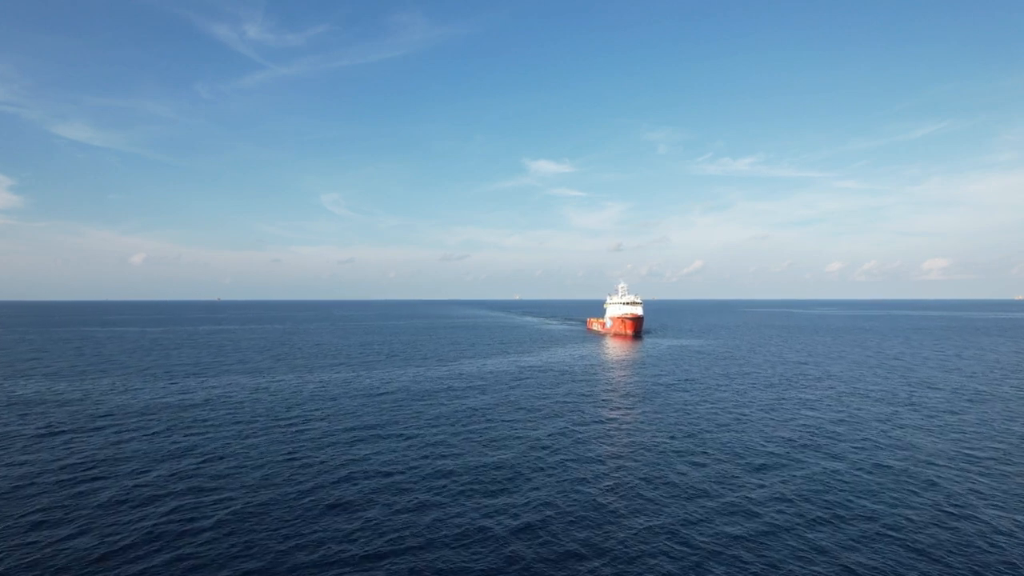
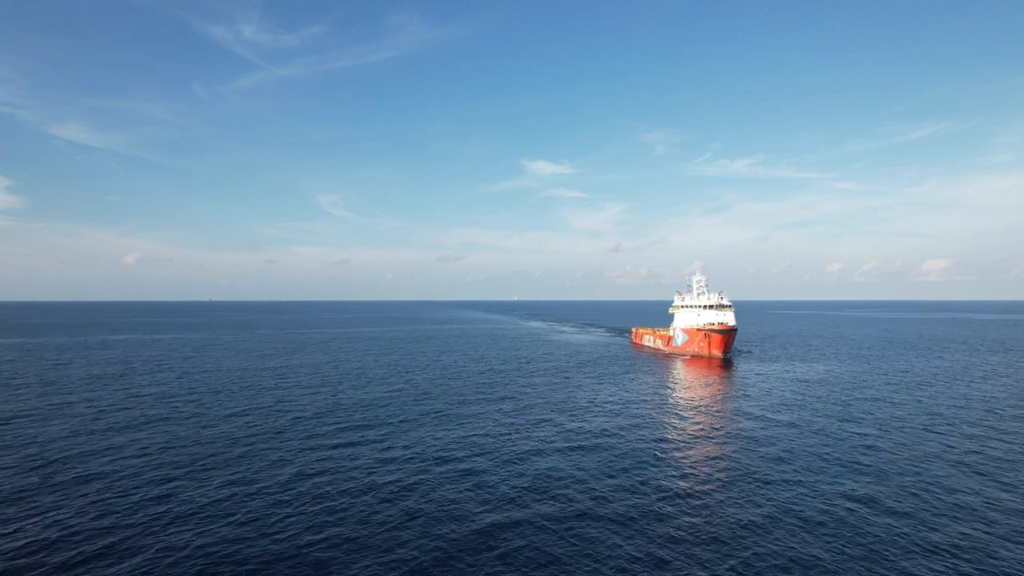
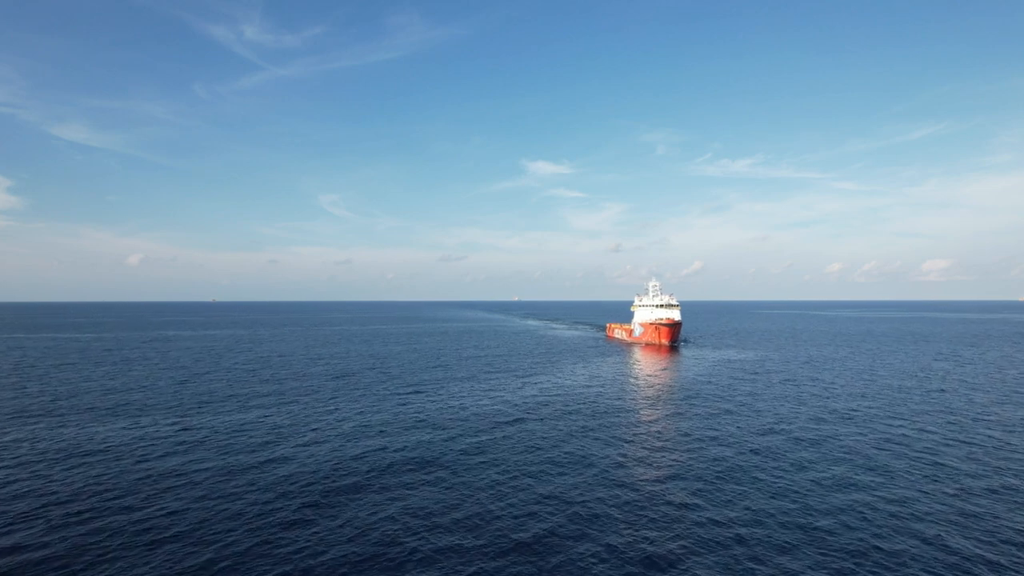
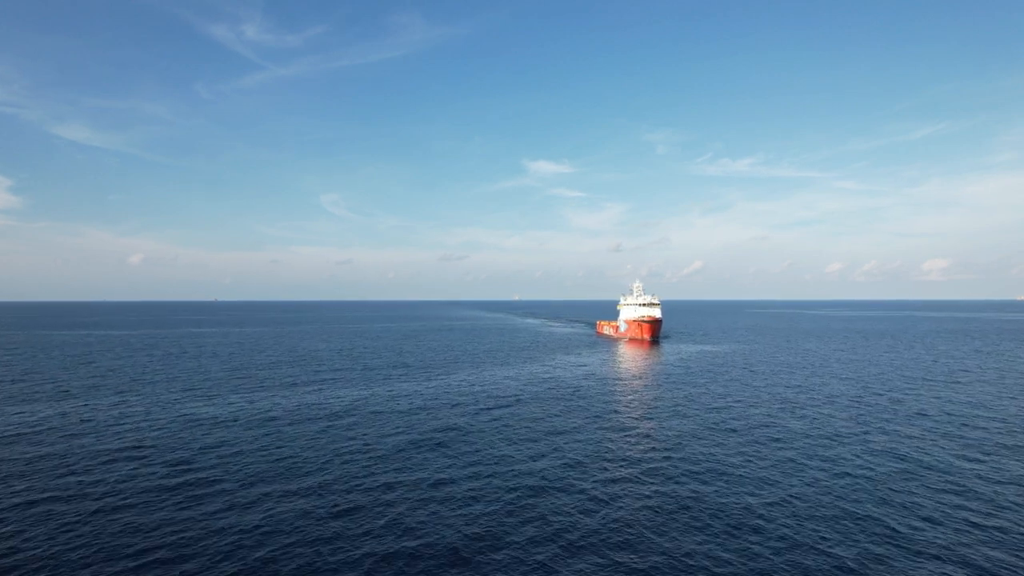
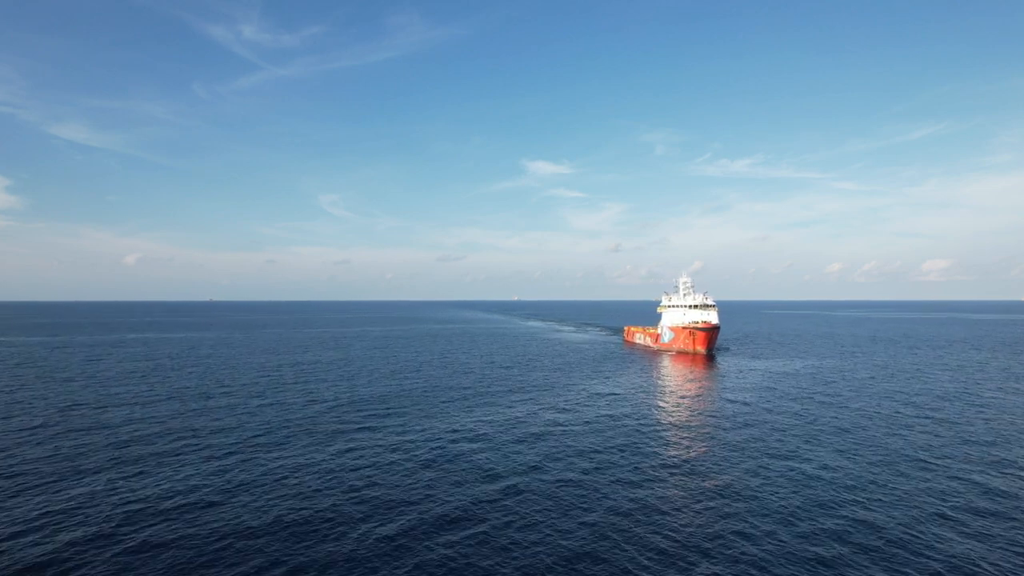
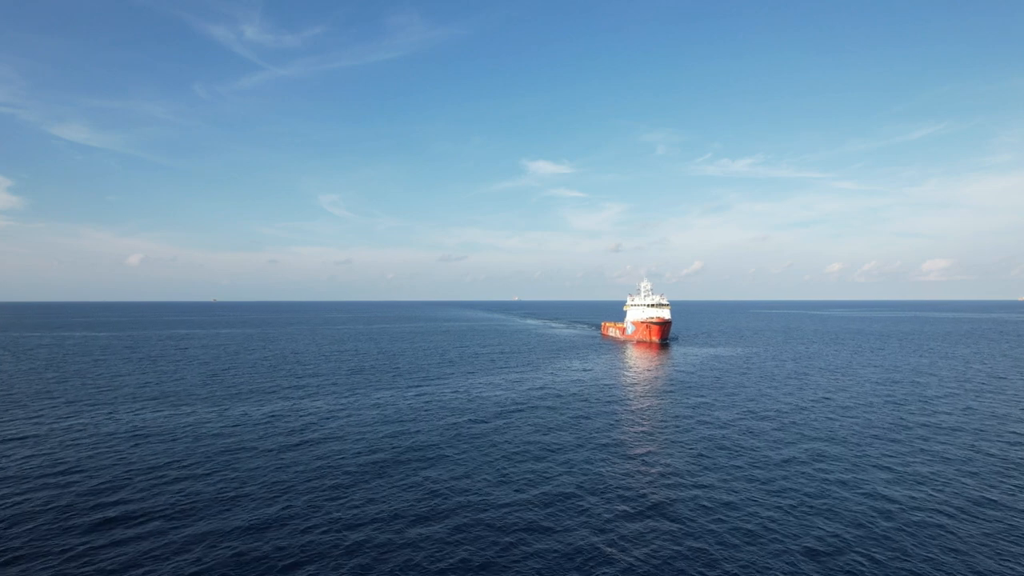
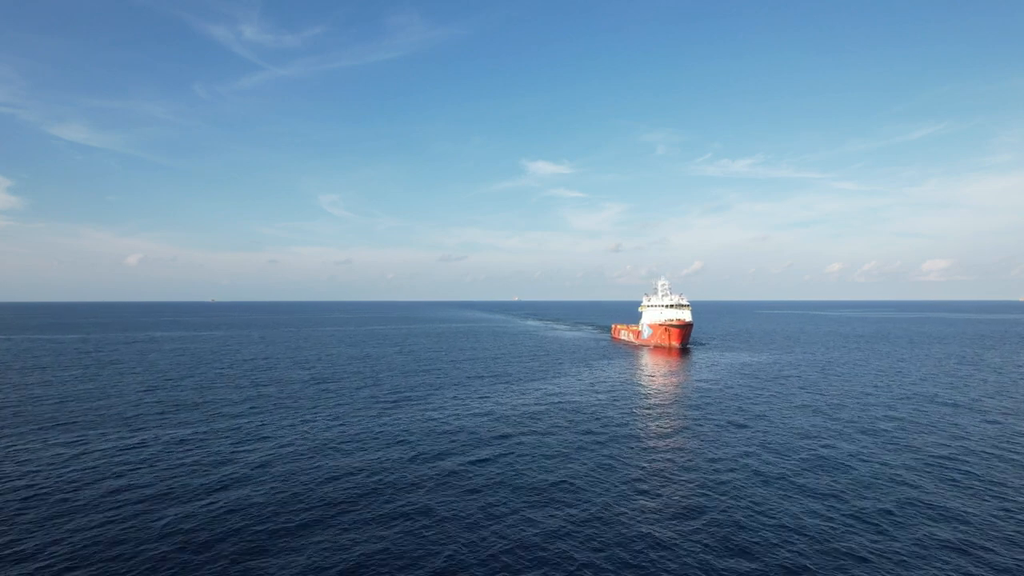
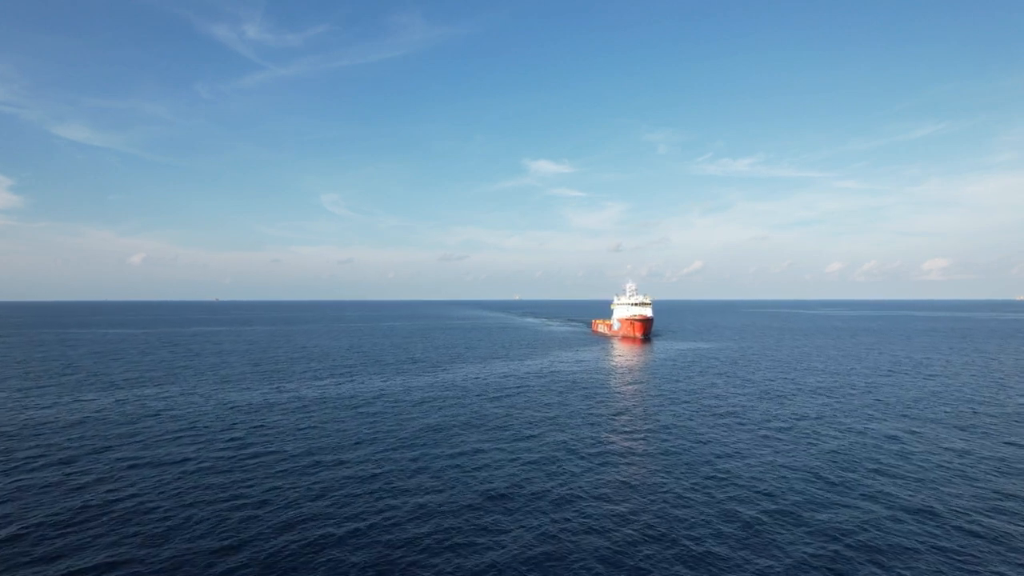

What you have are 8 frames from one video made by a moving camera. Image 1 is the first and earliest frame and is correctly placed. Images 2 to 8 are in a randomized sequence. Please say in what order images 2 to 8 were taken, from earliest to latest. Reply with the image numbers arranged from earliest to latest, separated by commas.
8, 4, 6, 3, 7, 5, 2
